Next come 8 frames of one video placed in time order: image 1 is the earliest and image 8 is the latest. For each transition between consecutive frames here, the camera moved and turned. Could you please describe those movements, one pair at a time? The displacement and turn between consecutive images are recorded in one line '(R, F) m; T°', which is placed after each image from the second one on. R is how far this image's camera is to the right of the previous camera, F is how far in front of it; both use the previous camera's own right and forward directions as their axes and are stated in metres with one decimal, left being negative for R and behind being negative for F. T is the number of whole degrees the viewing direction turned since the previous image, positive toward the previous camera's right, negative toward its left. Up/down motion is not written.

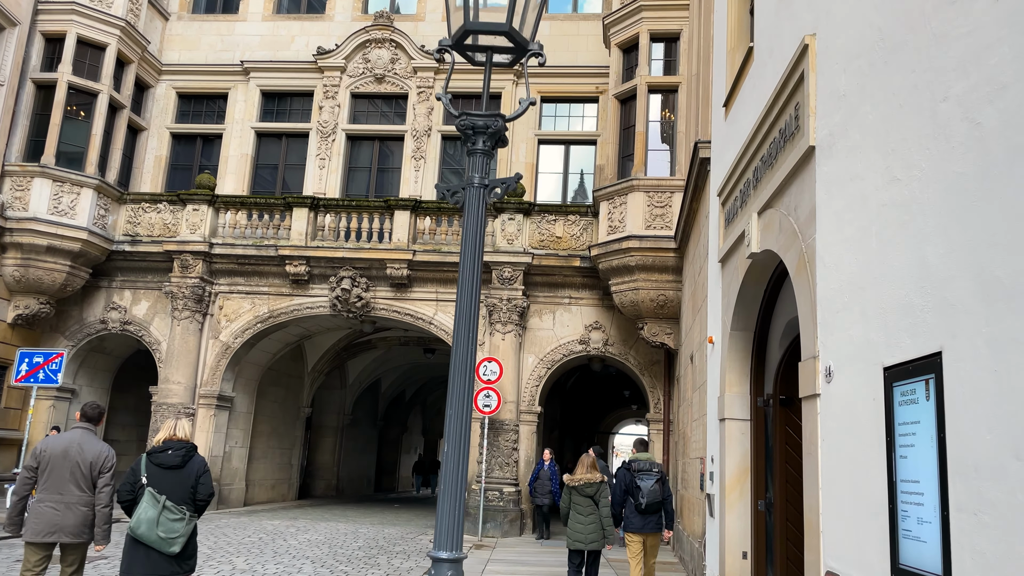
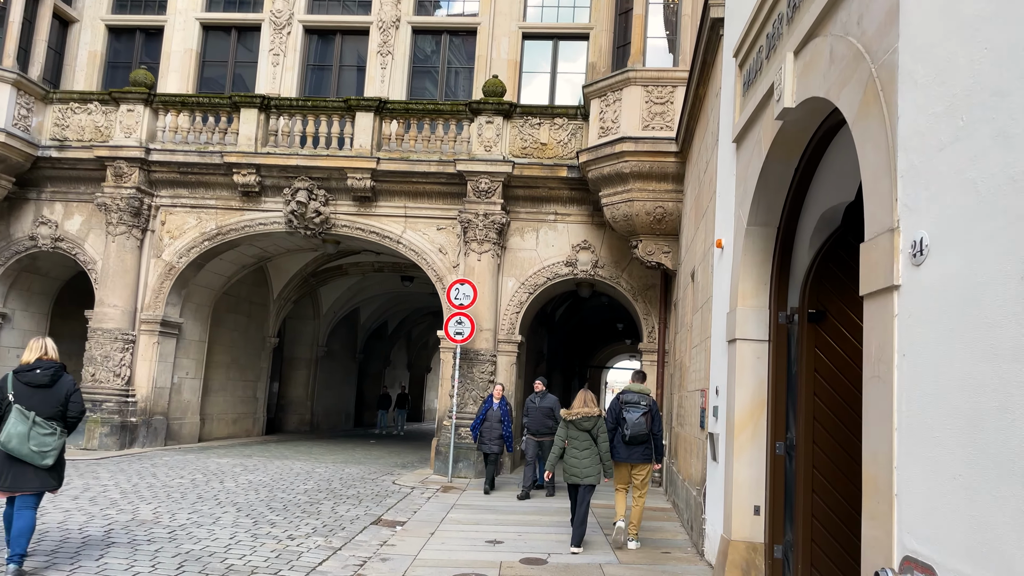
(+0.3, +1.6) m; 0°
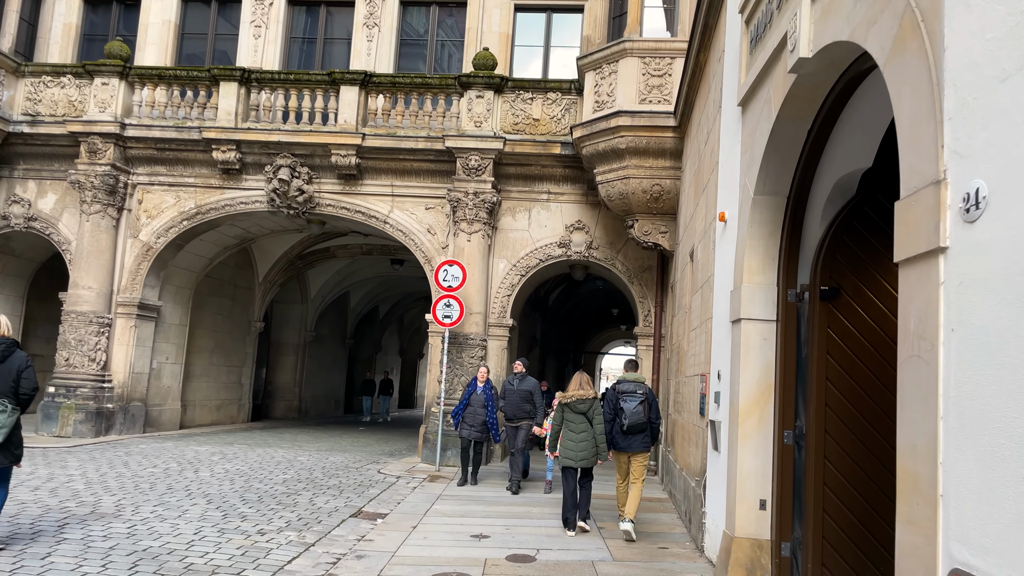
(+0.1, +0.5) m; 0°
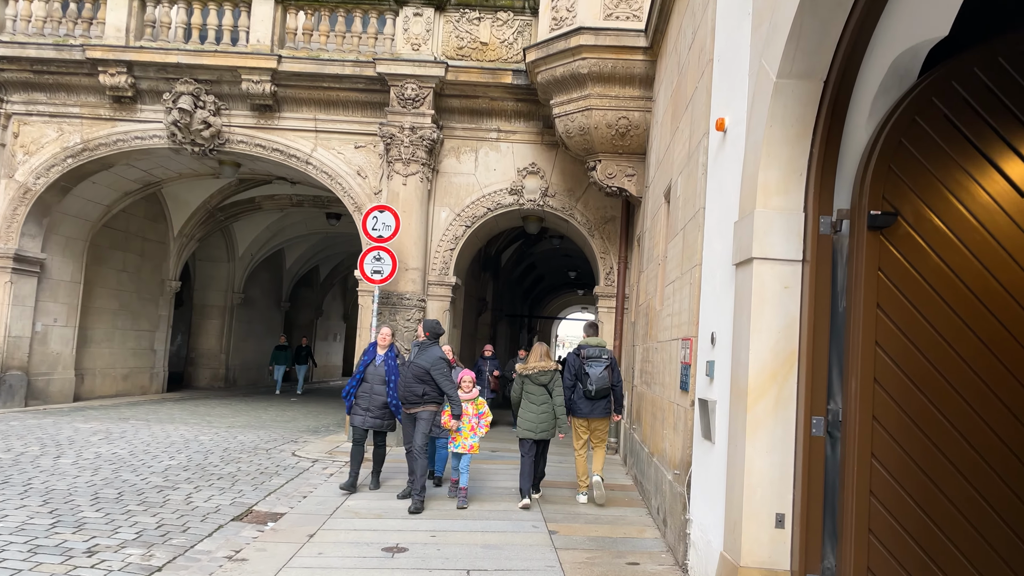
(+0.2, +1.6) m; +3°
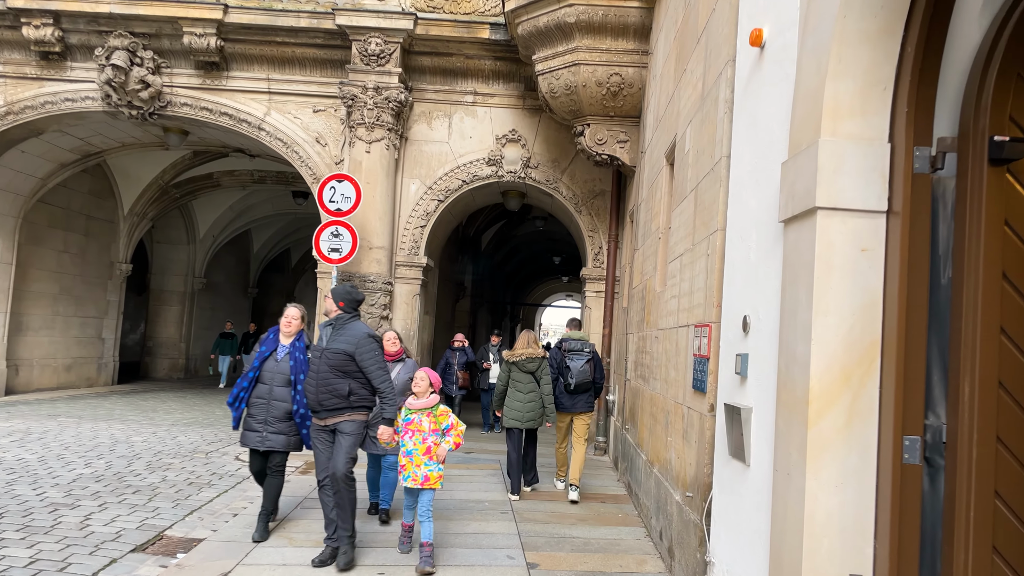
(+0.1, +1.1) m; +1°
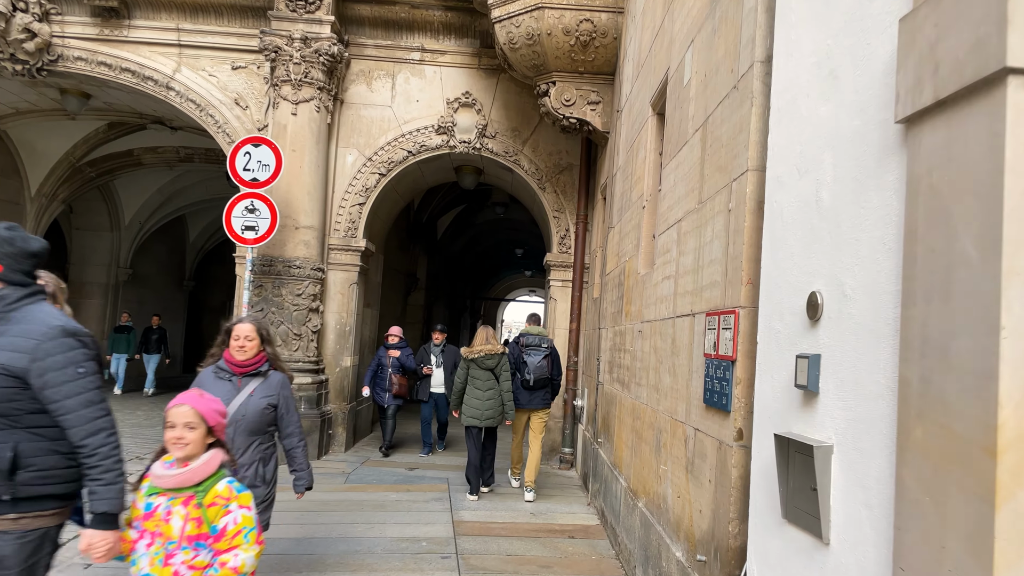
(+0.1, +1.2) m; +3°
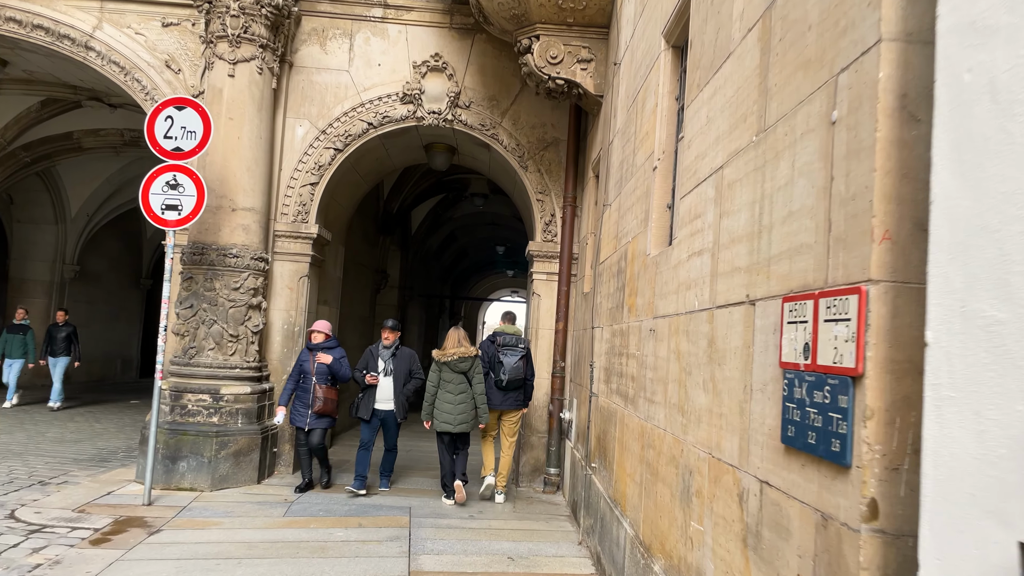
(+0.1, +1.1) m; +1°
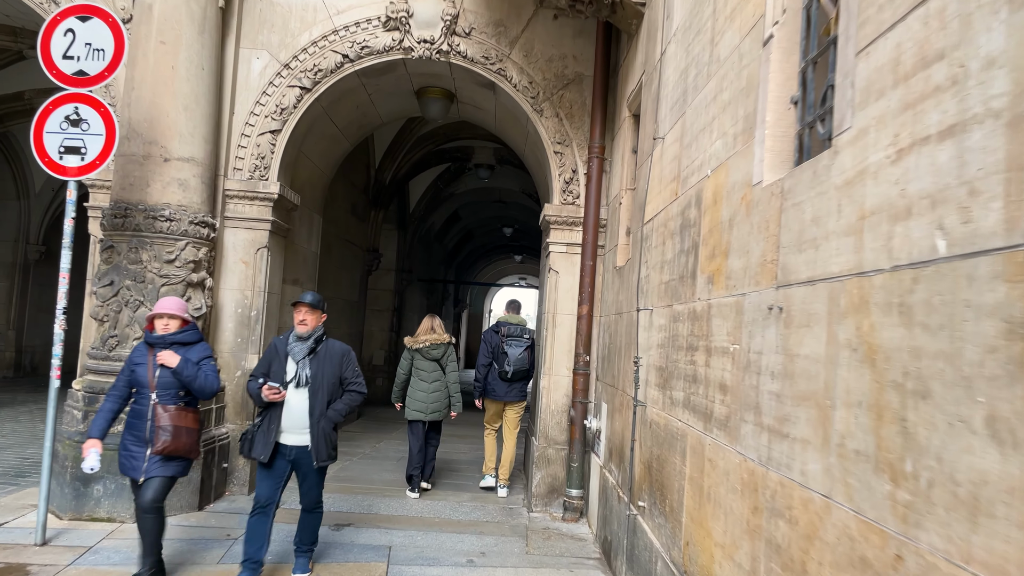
(0.0, +1.4) m; -1°
